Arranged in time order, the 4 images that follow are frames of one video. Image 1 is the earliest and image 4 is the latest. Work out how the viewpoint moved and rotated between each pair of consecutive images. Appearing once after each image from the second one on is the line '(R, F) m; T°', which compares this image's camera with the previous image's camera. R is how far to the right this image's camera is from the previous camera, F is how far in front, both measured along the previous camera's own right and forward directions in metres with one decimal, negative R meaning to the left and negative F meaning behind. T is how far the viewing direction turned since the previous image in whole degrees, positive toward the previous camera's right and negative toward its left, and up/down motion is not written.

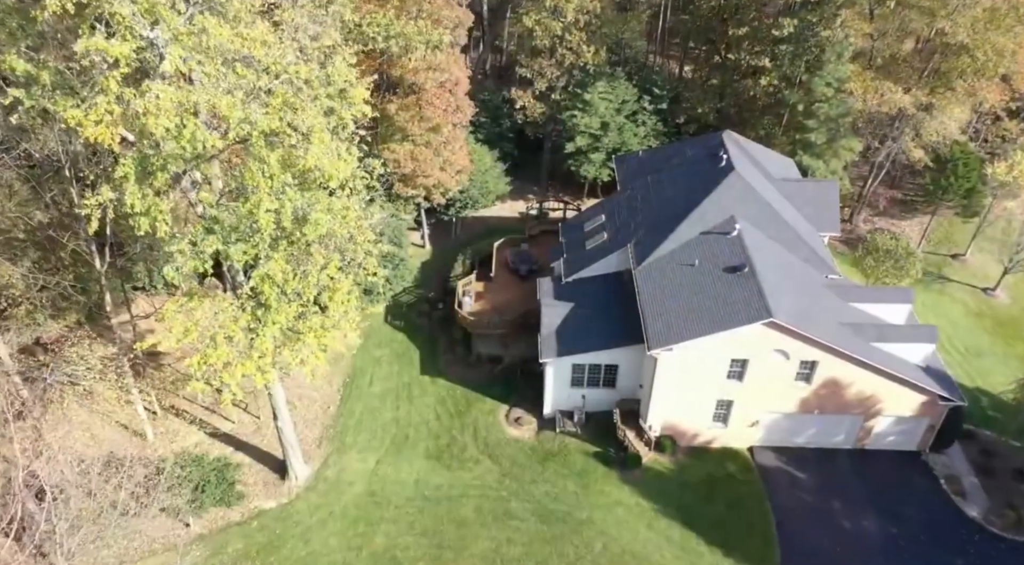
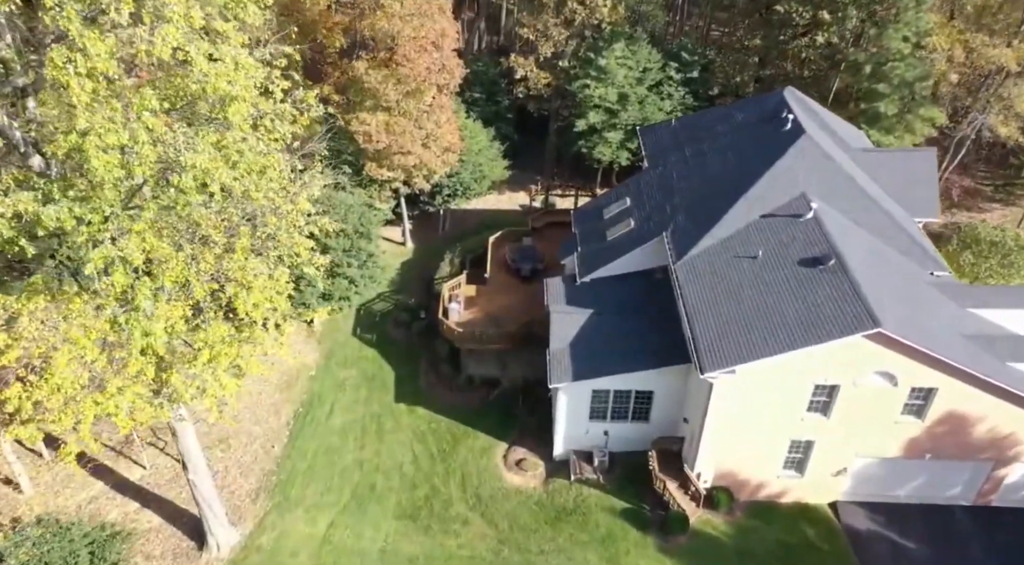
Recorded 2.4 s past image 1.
(-0.1, +8.0) m; 0°
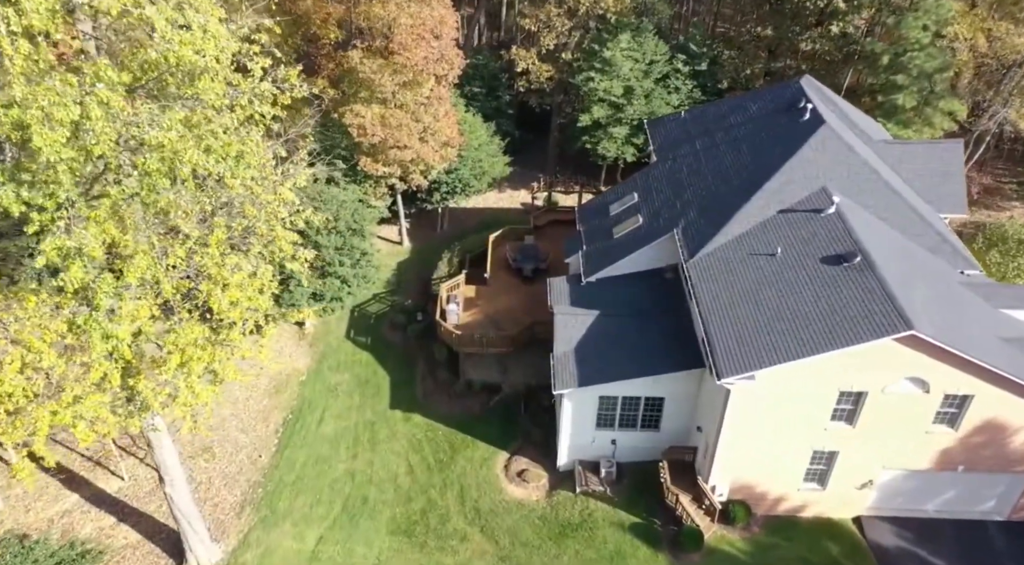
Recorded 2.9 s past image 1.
(-0.1, +1.5) m; 0°
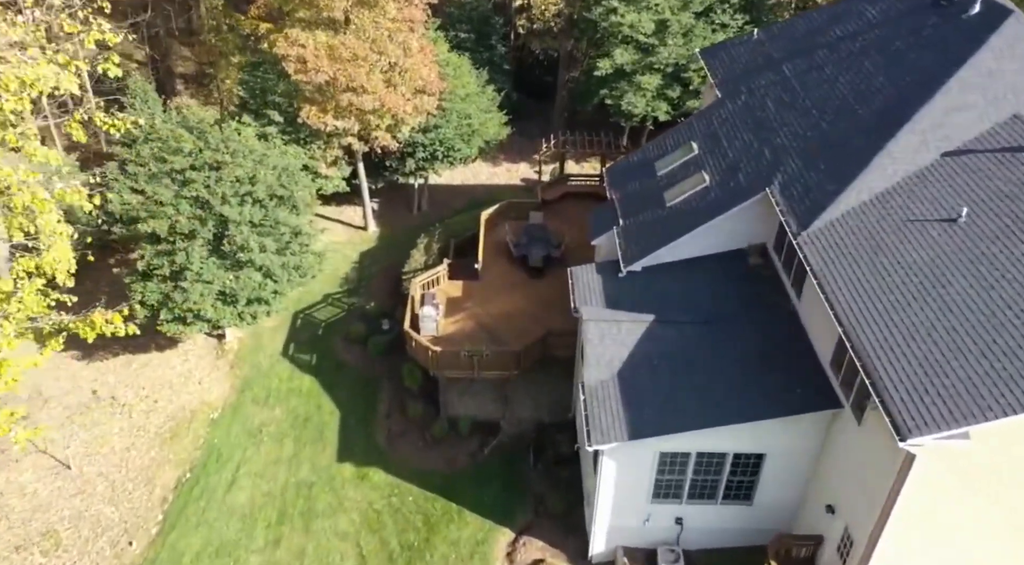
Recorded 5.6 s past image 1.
(-0.3, +8.7) m; +1°
